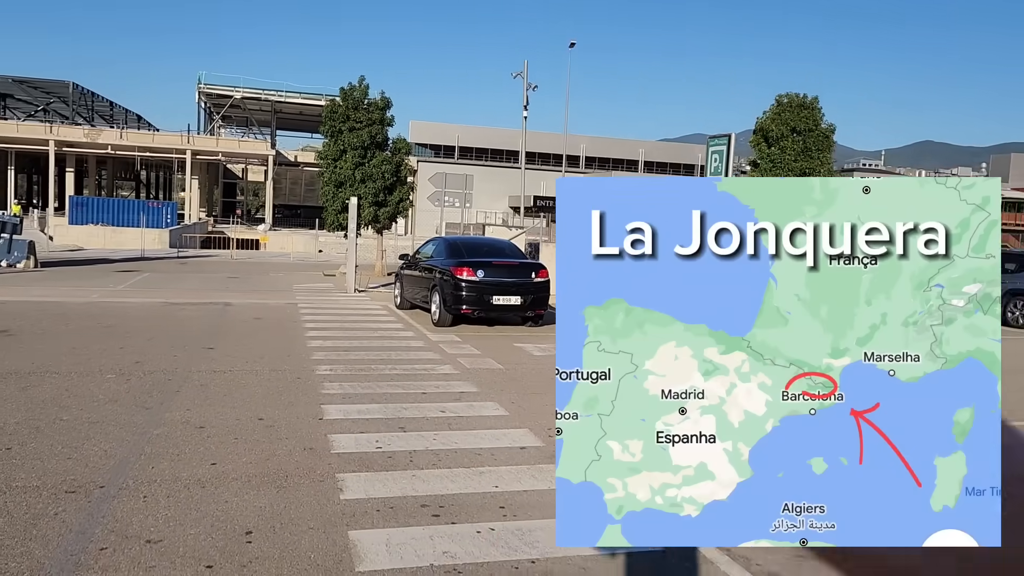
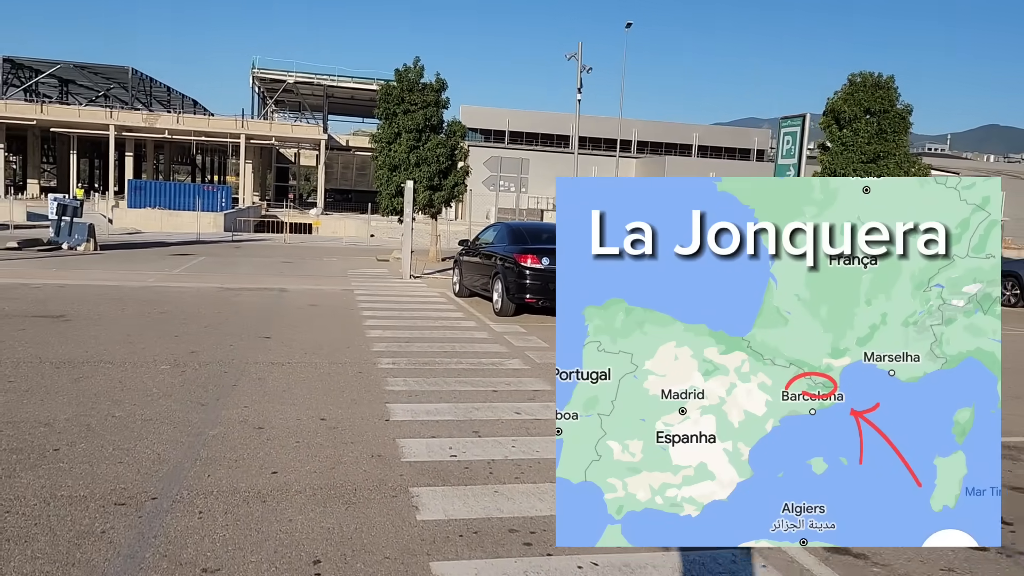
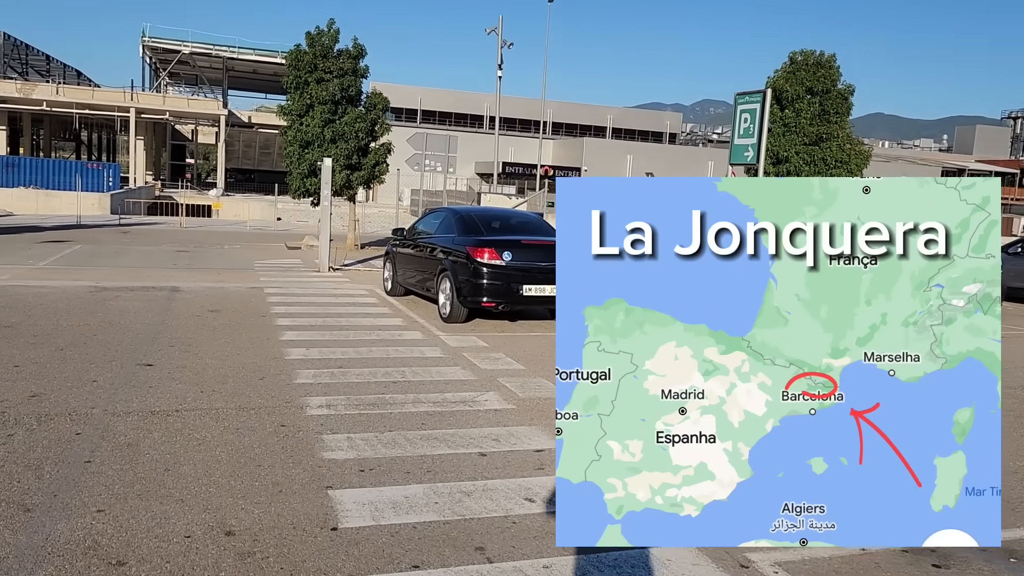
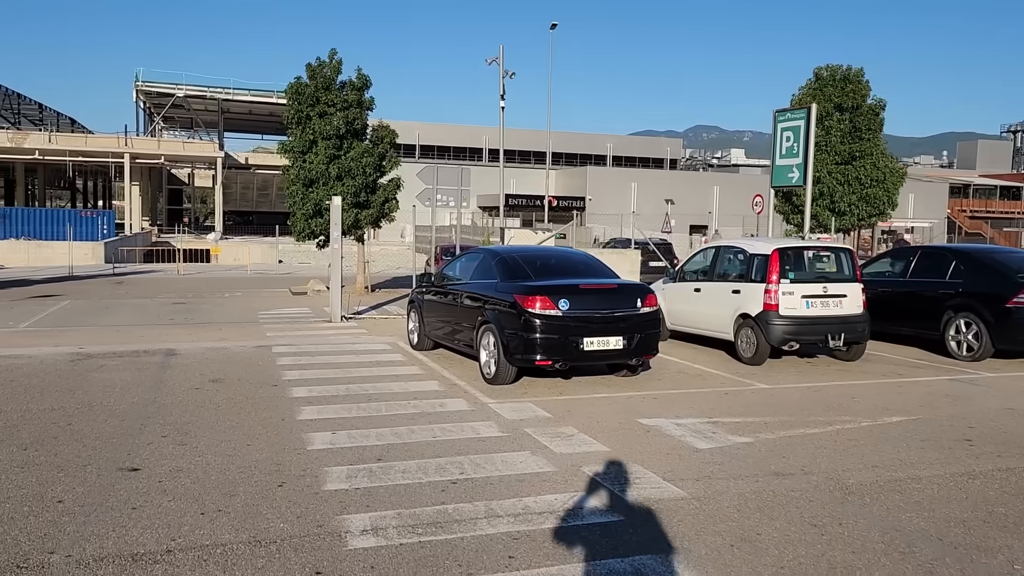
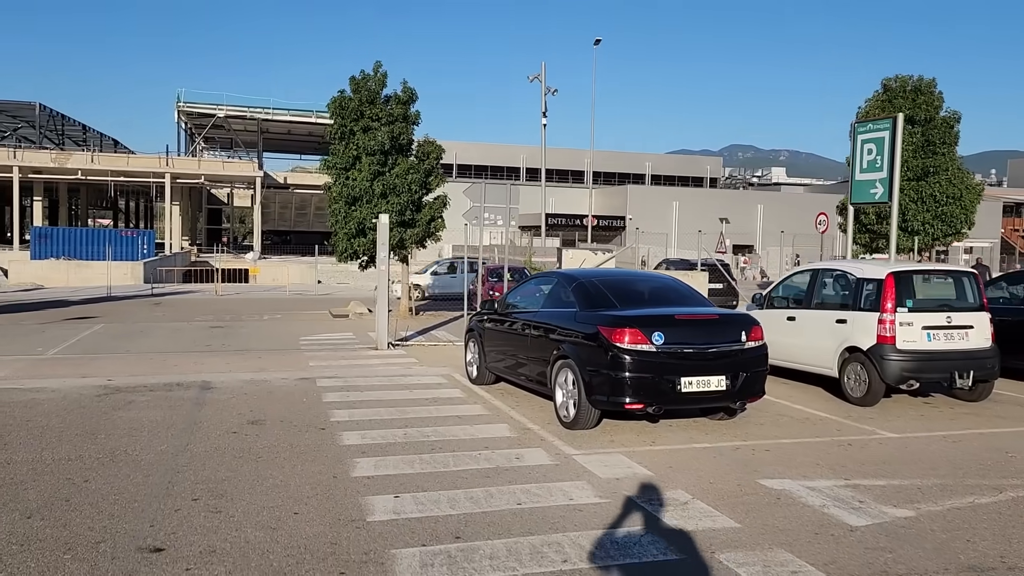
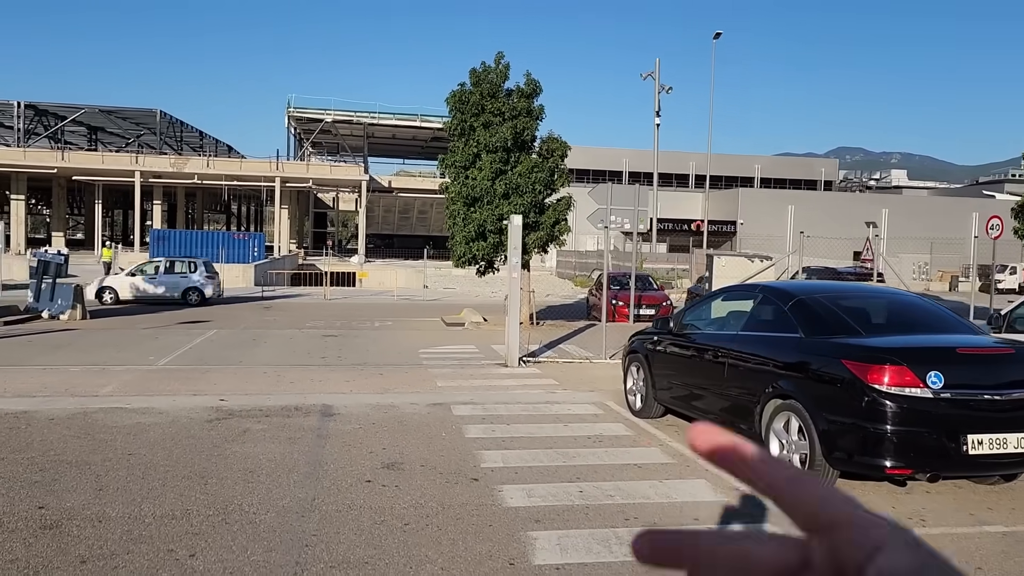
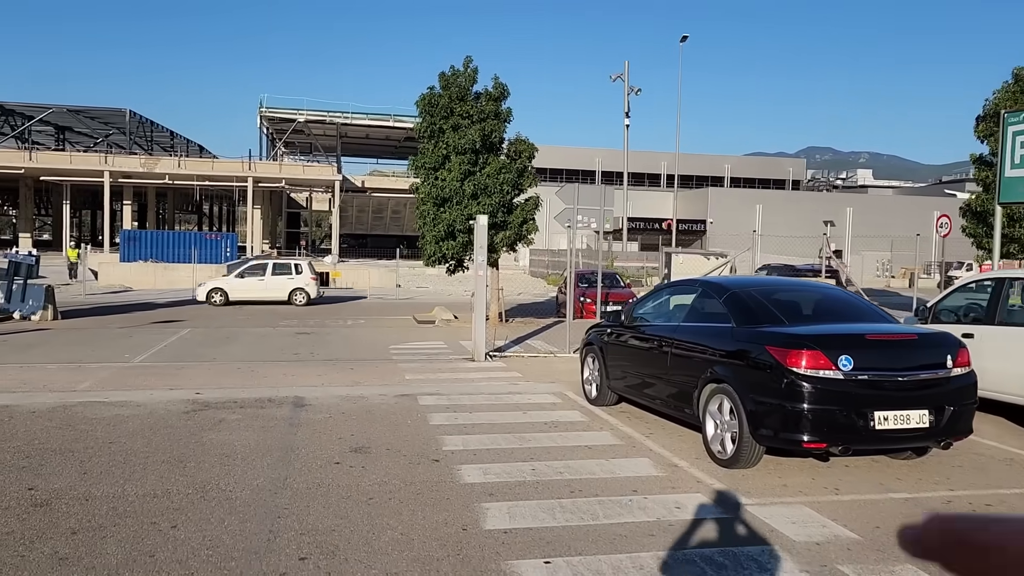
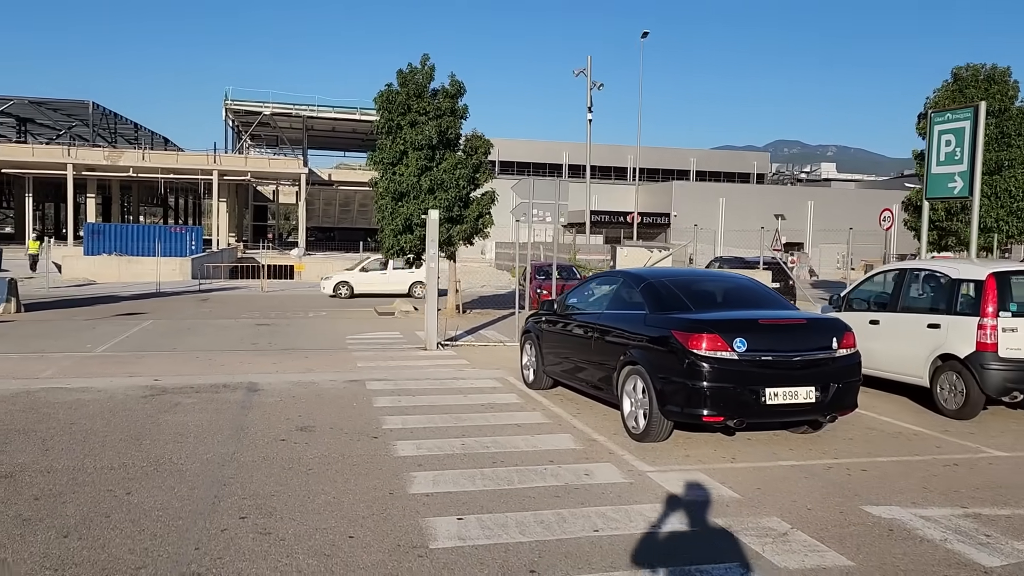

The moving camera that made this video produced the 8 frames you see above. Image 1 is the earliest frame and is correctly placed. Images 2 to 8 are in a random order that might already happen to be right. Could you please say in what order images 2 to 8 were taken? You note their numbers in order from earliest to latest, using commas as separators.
2, 3, 4, 5, 8, 7, 6
